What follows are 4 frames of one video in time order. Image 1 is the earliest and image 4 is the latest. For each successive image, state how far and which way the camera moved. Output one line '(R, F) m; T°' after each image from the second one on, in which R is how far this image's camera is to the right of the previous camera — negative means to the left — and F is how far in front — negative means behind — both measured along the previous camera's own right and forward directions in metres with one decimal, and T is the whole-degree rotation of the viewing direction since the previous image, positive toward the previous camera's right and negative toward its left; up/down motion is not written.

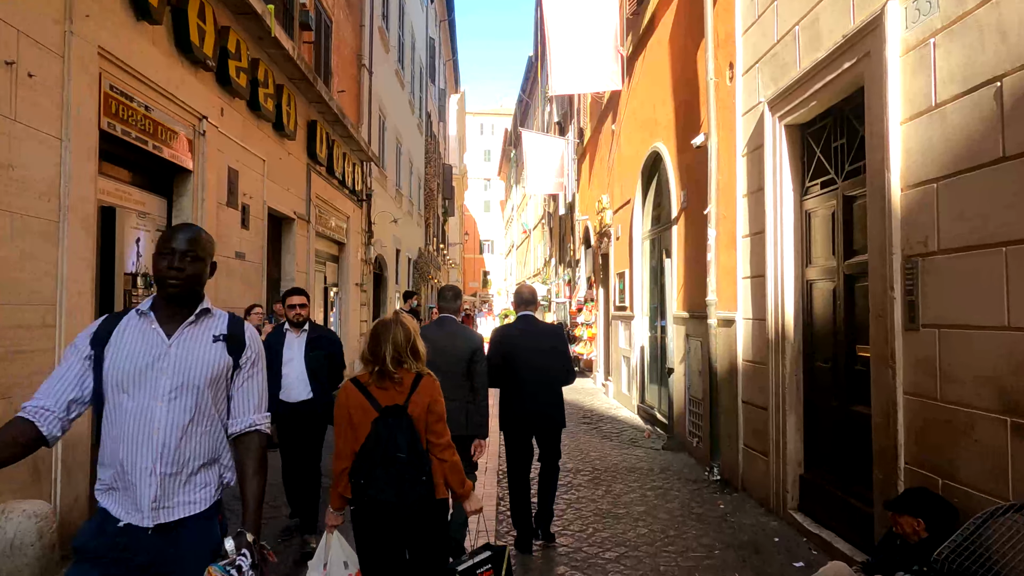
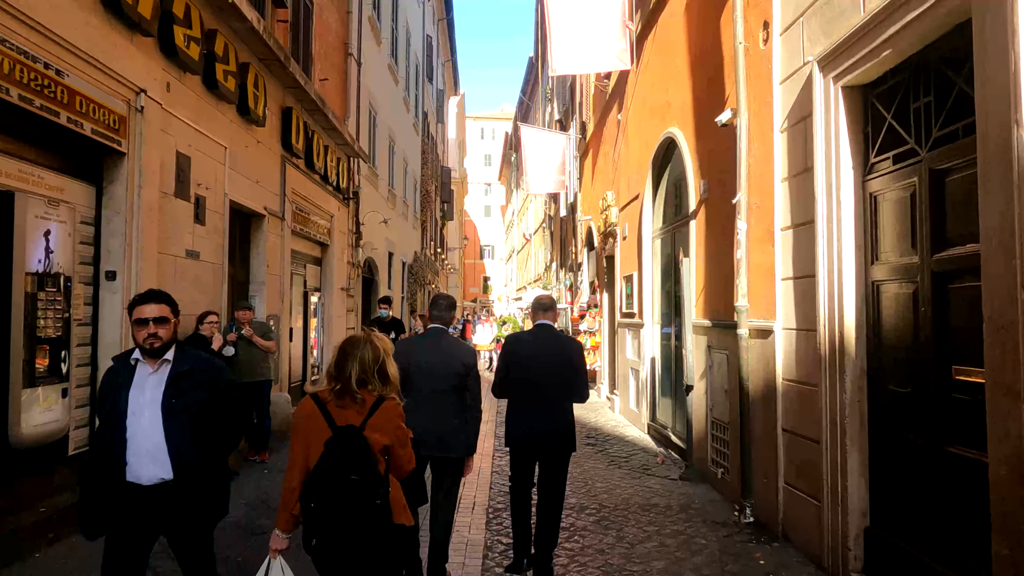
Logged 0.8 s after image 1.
(+0.1, +1.0) m; 0°
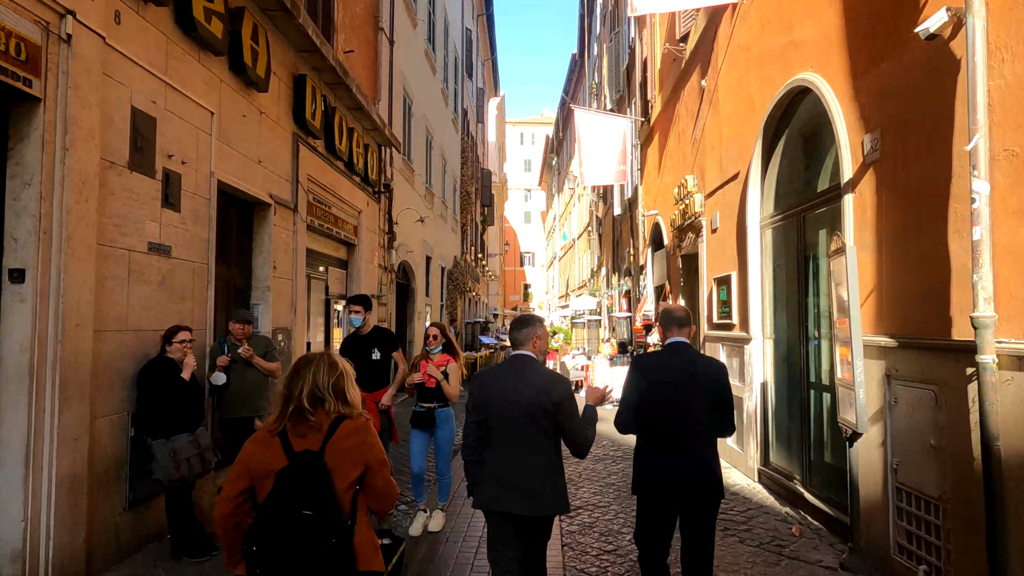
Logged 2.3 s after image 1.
(-0.3, +1.8) m; -3°
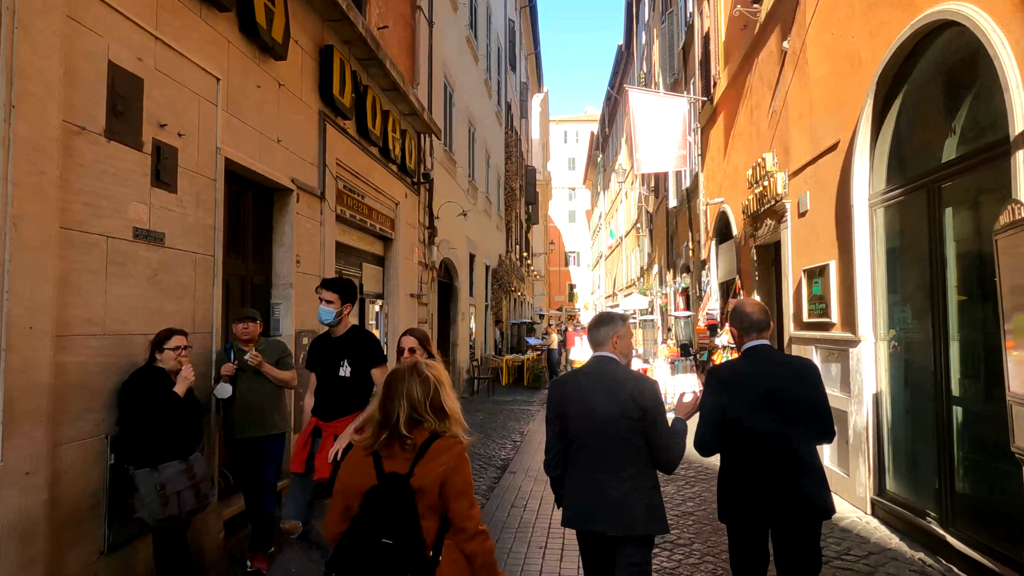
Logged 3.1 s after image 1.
(-0.1, +1.0) m; -4°
